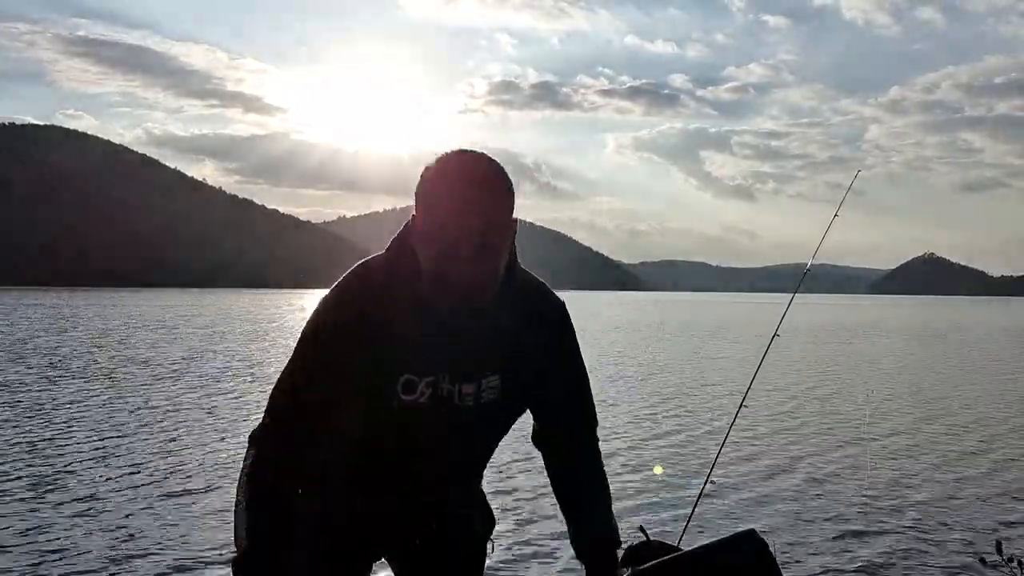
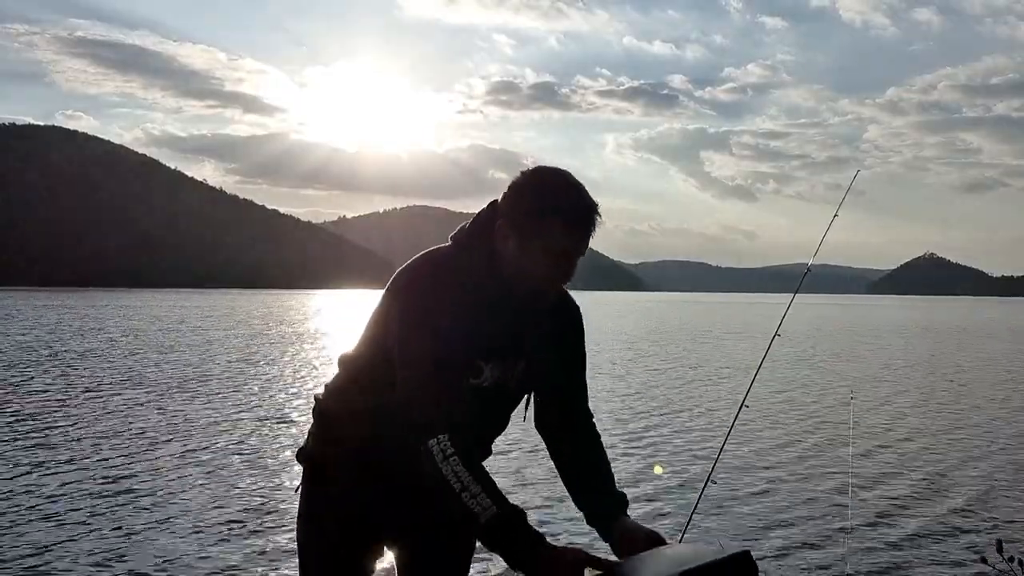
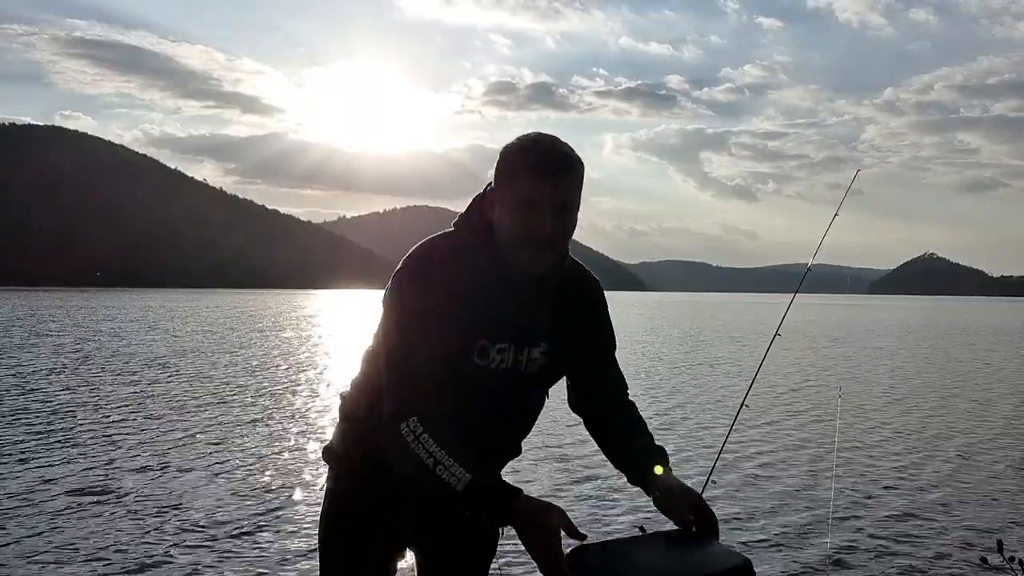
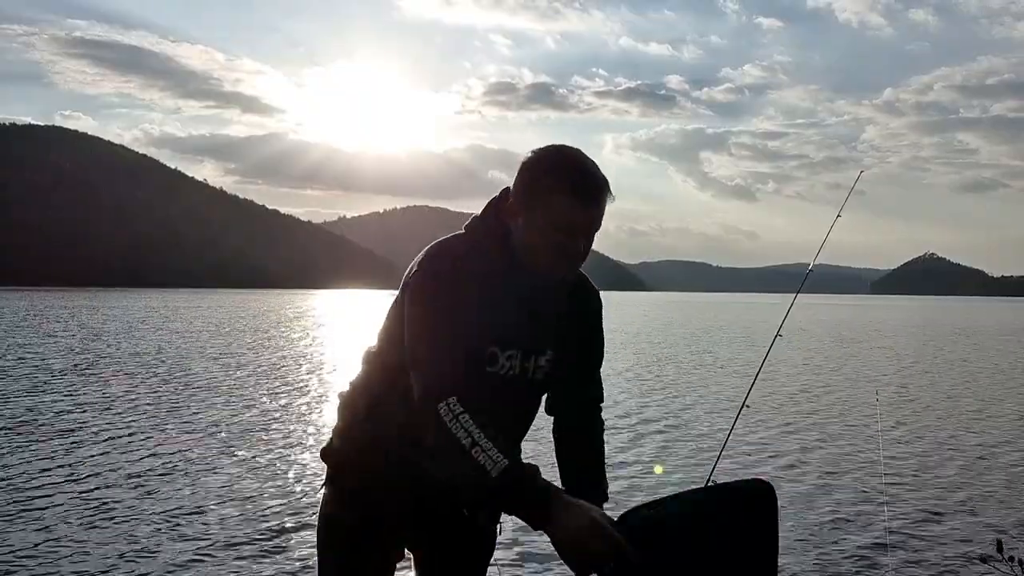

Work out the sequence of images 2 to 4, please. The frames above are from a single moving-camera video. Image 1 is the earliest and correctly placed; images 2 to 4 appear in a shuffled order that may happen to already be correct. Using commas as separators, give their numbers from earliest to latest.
2, 3, 4
